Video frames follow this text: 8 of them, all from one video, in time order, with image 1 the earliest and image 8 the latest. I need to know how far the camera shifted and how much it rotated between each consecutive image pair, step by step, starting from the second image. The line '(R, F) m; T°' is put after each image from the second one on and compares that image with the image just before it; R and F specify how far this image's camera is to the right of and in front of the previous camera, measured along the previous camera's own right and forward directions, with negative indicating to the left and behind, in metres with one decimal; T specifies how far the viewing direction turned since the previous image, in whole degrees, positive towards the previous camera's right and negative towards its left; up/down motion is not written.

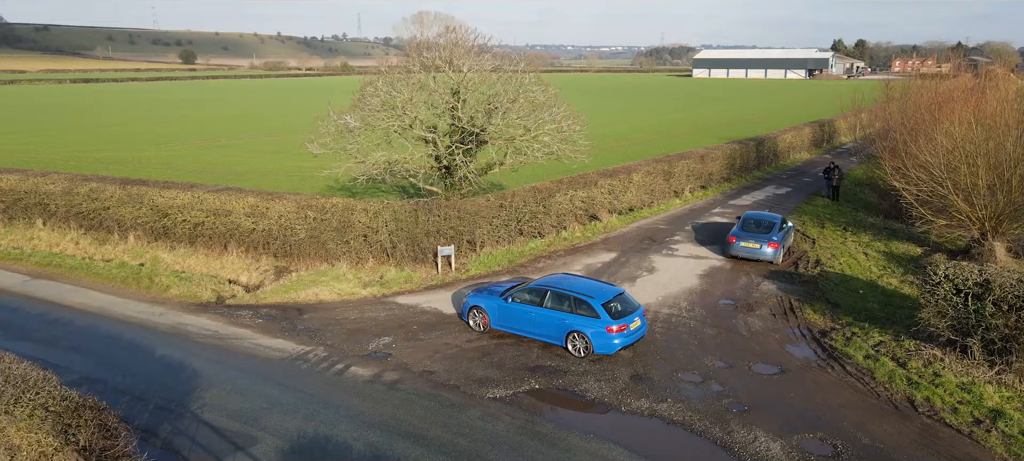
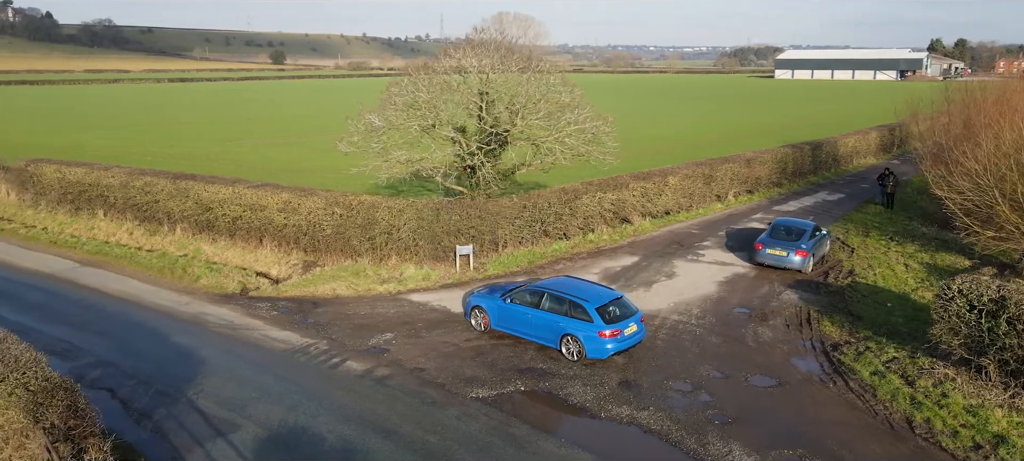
(+1.5, +0.1) m; -6°
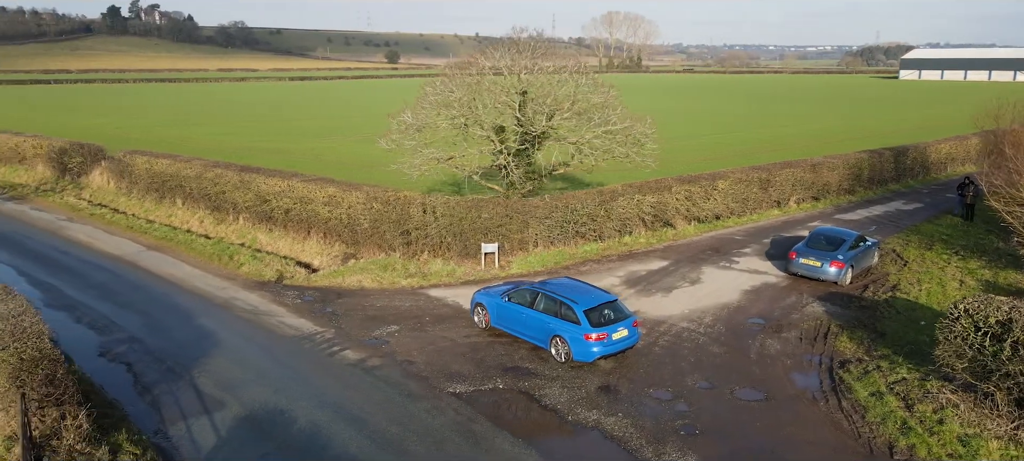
(+2.1, +0.1) m; -8°
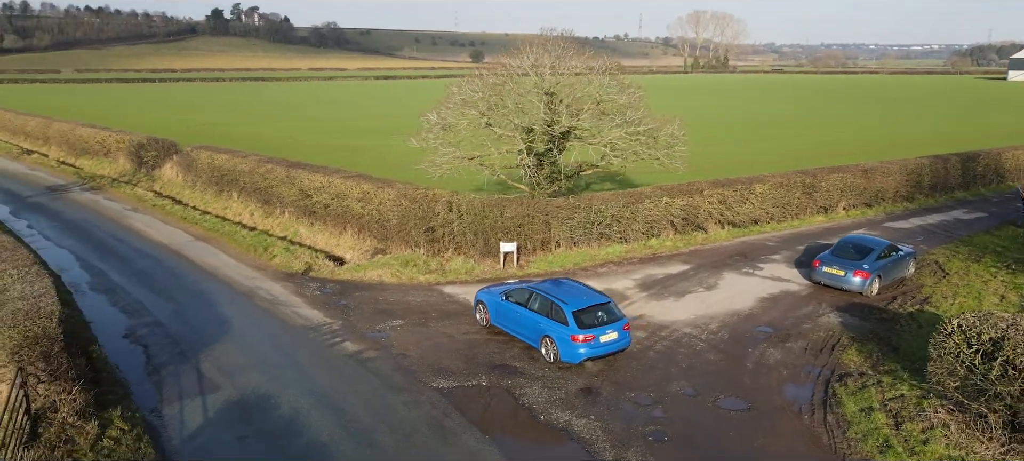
(+1.7, 0.0) m; -6°
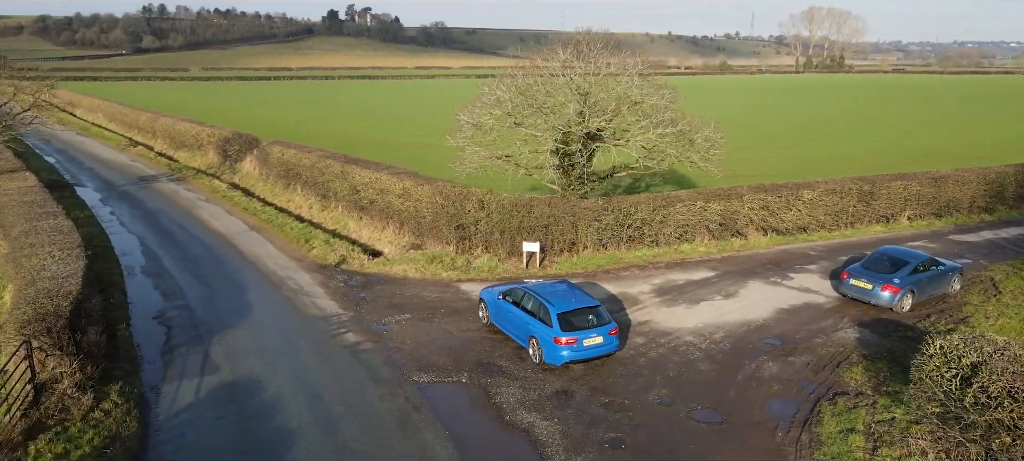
(+2.1, +0.1) m; -8°
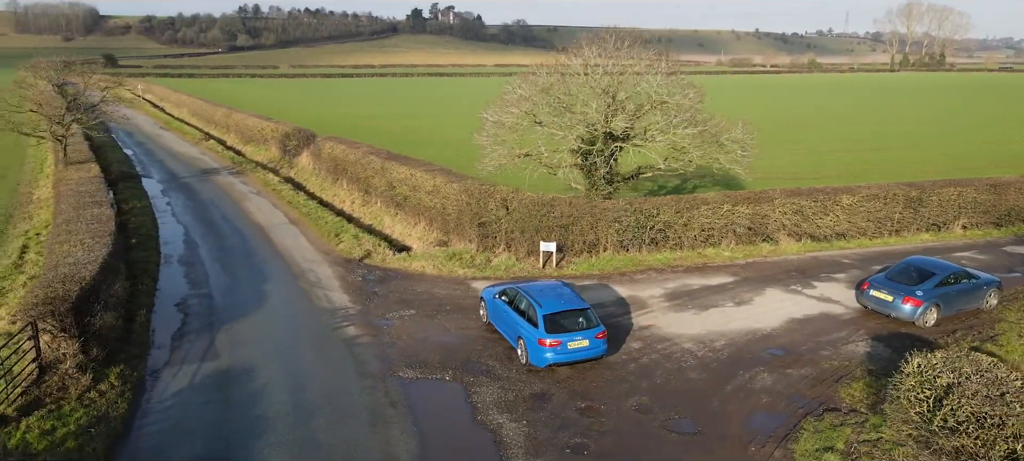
(+1.6, +0.1) m; -6°
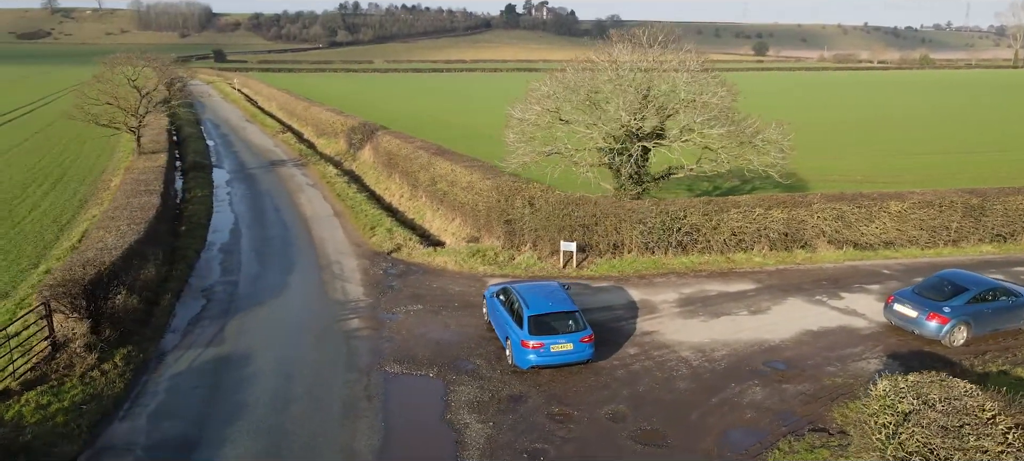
(+1.8, +0.2) m; -7°
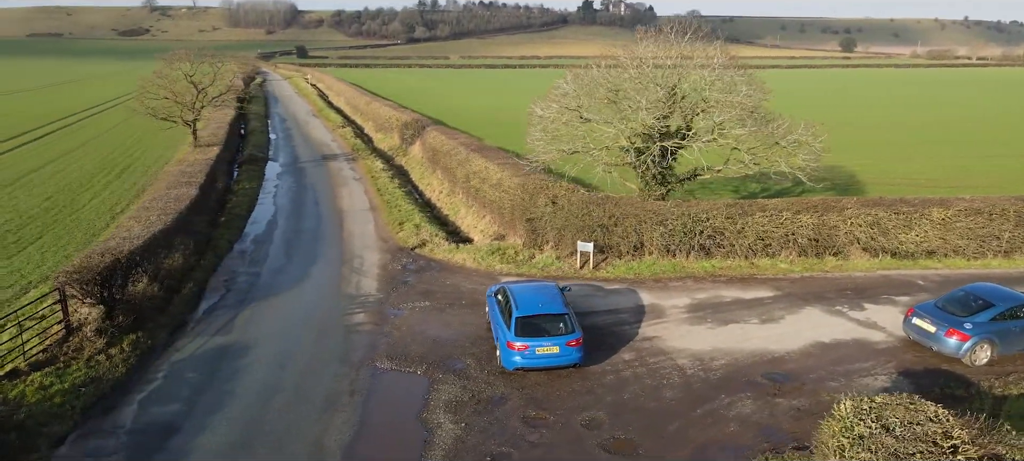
(+1.5, +0.2) m; -6°
